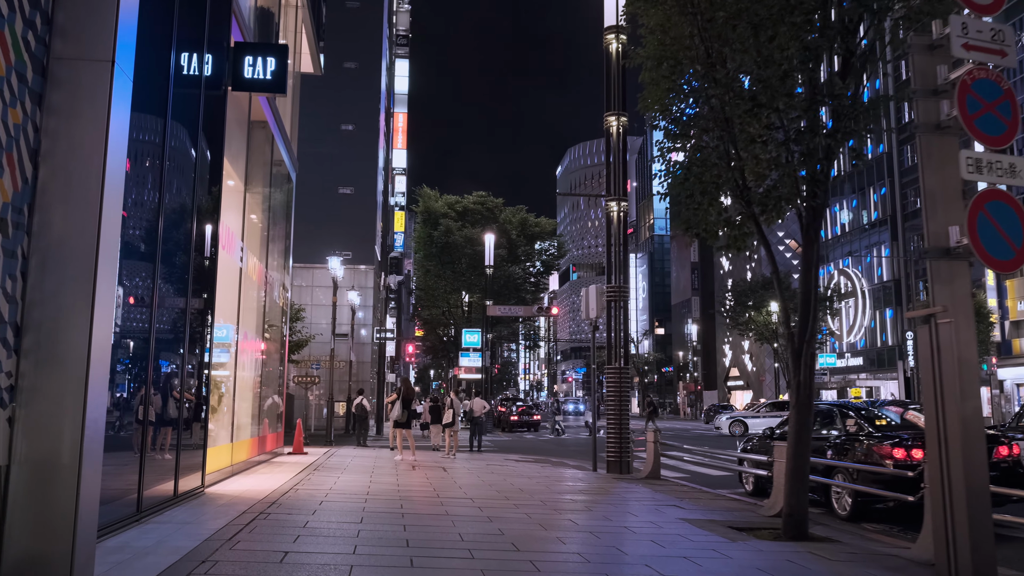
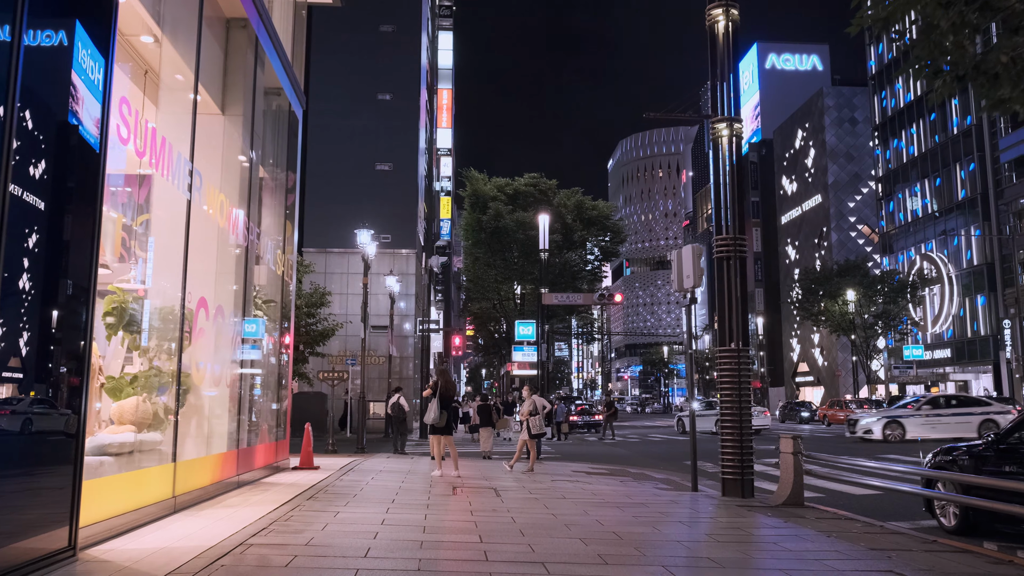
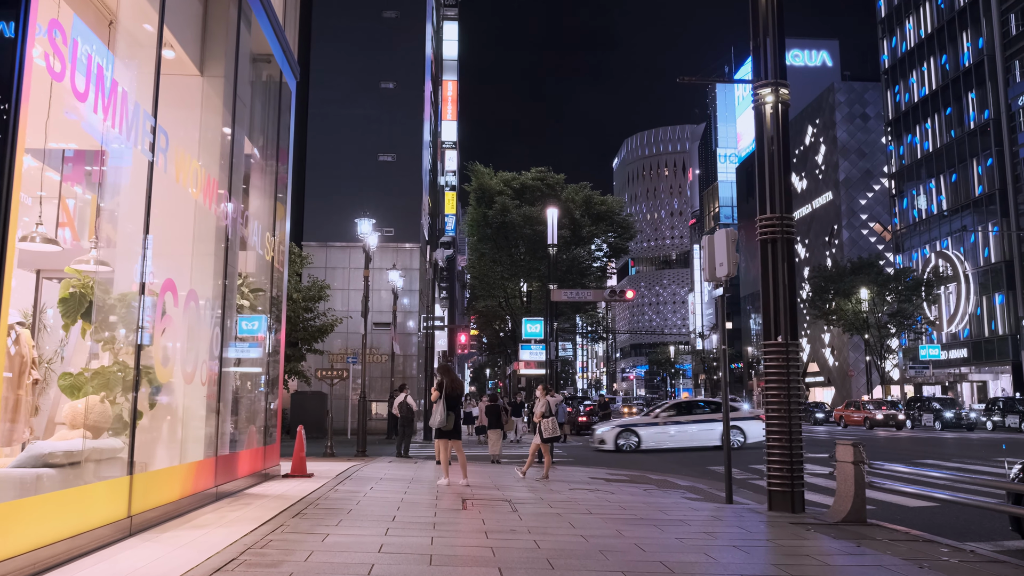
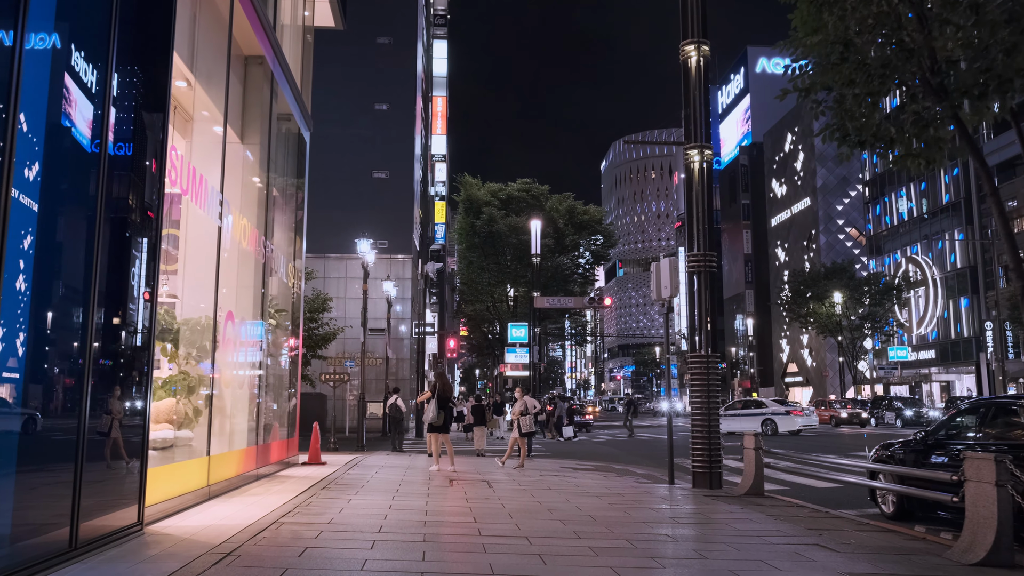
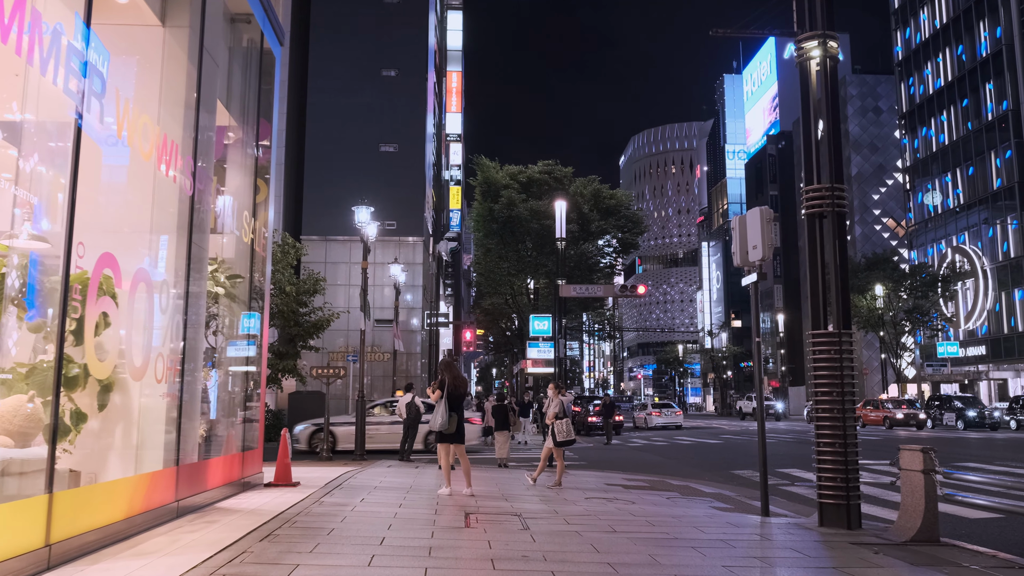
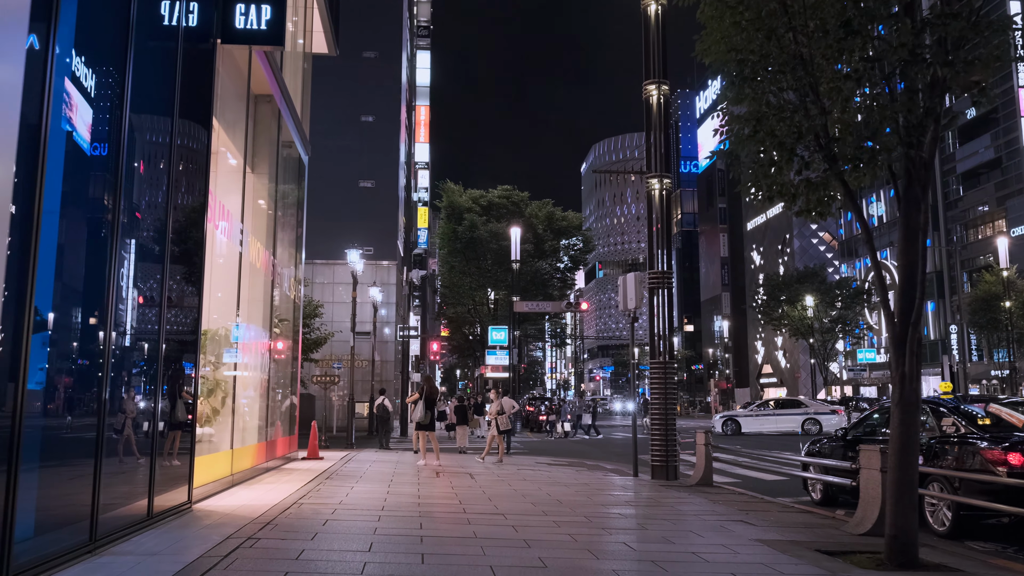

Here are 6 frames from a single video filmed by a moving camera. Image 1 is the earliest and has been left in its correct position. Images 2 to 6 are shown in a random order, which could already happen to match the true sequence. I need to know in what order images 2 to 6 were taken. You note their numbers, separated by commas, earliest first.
6, 4, 2, 3, 5
